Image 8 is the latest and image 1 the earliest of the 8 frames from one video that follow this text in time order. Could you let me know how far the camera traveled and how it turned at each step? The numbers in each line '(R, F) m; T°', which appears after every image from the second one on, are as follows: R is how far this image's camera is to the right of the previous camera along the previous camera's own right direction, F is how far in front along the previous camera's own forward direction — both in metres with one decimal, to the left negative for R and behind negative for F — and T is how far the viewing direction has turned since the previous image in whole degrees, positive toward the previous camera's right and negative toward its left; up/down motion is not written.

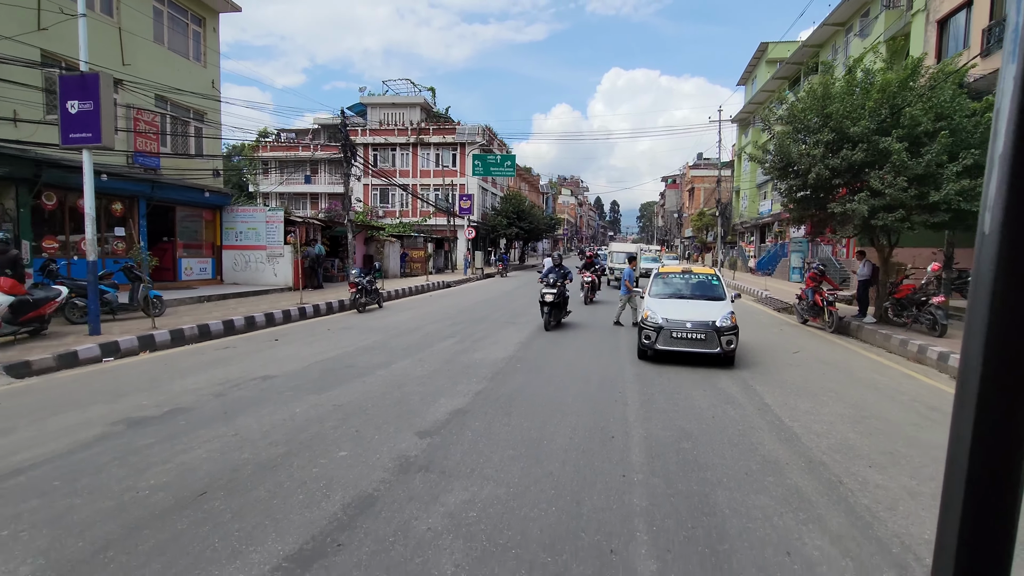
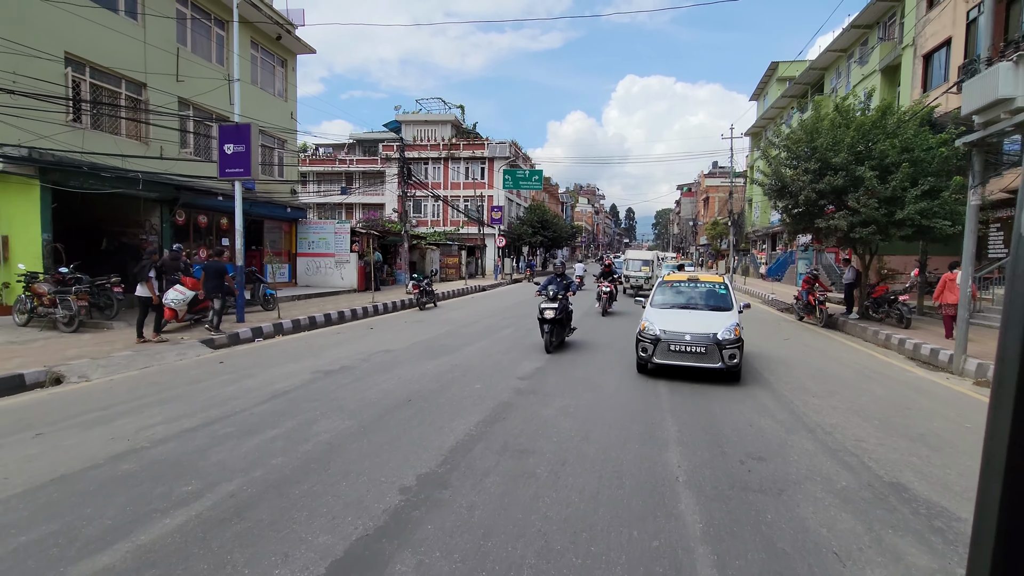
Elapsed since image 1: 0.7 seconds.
(-0.7, -2.6) m; -1°
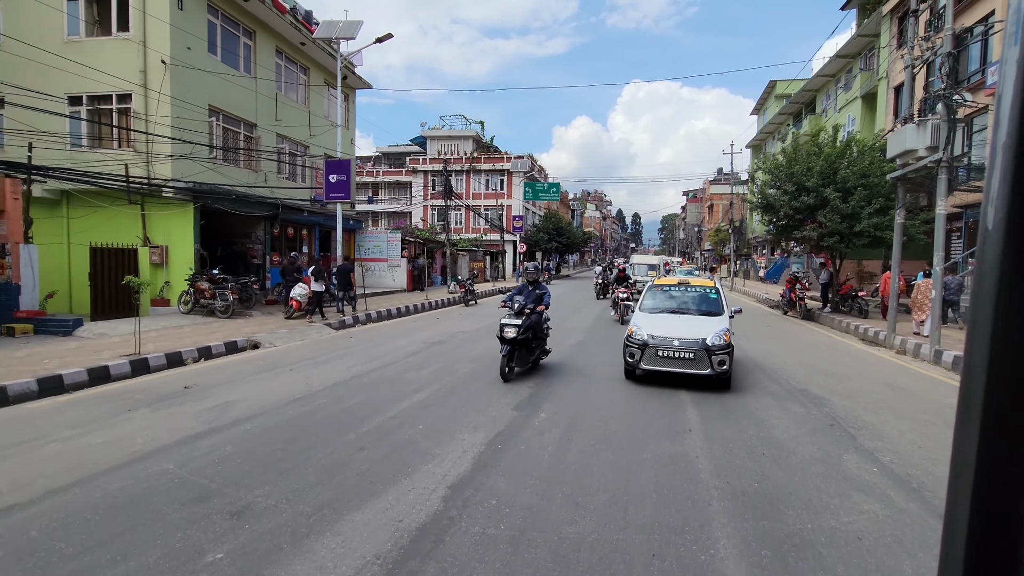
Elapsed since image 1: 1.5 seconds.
(-0.9, -3.3) m; -1°
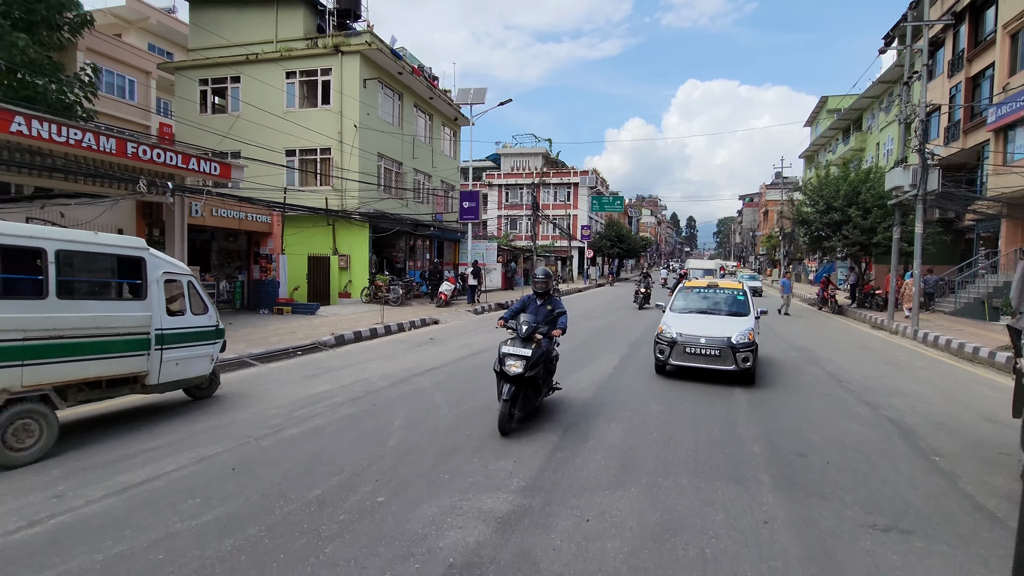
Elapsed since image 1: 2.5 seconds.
(-1.2, -5.1) m; -5°
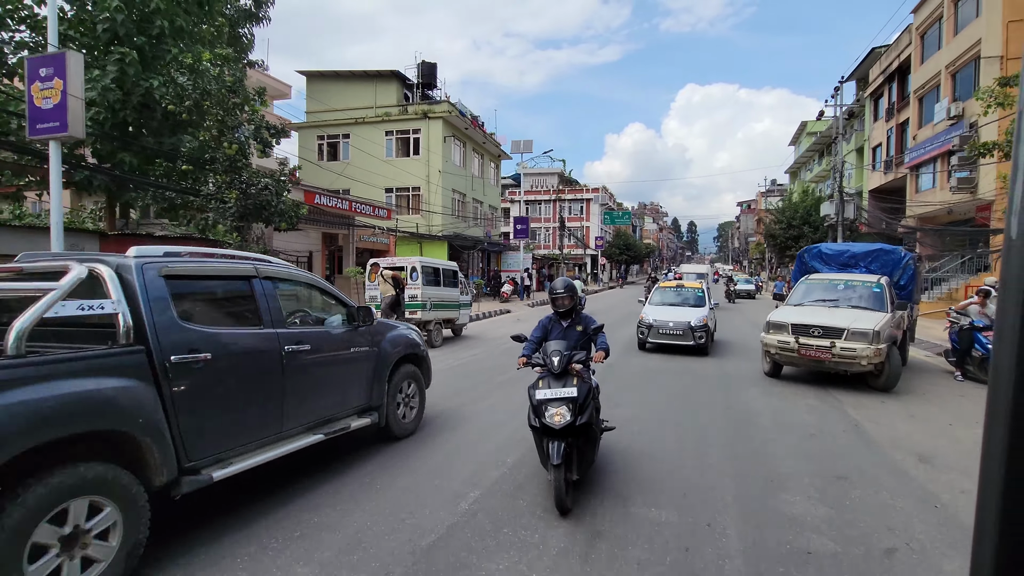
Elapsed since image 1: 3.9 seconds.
(-1.9, -6.9) m; 0°
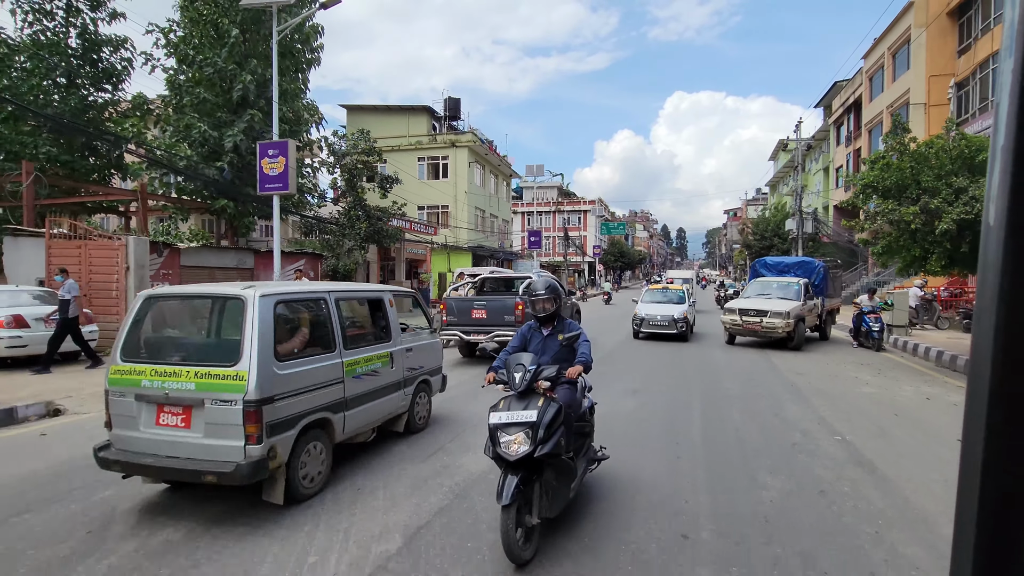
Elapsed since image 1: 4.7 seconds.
(-1.4, -4.5) m; +1°
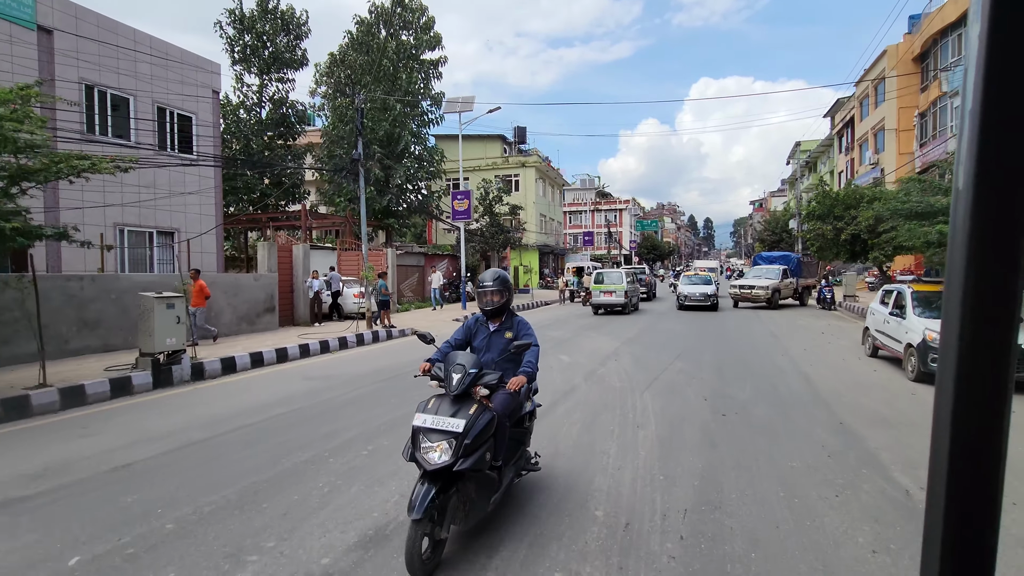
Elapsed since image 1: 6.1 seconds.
(-2.4, -8.3) m; -3°
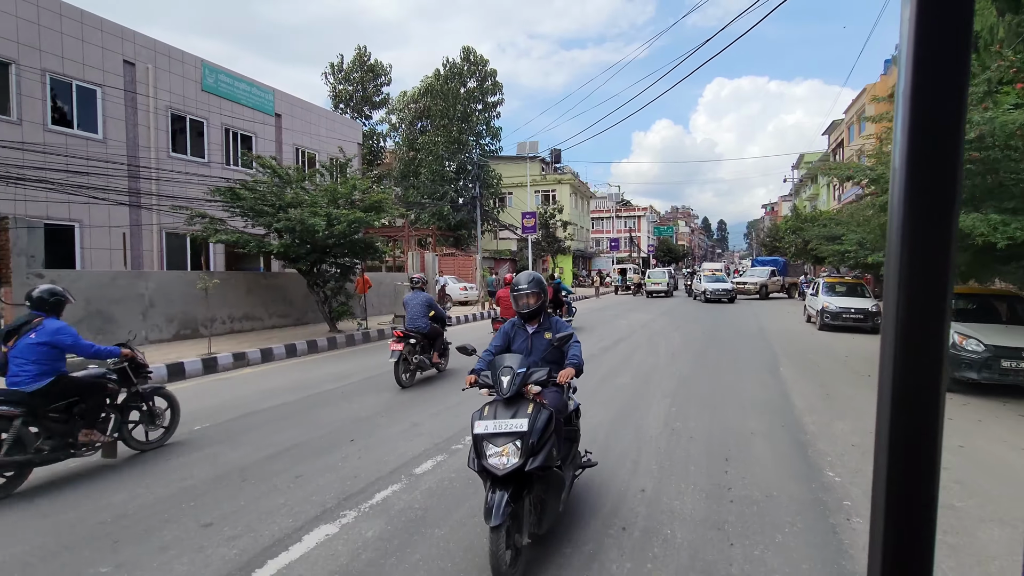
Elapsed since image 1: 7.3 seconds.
(-2.0, -6.9) m; -1°
